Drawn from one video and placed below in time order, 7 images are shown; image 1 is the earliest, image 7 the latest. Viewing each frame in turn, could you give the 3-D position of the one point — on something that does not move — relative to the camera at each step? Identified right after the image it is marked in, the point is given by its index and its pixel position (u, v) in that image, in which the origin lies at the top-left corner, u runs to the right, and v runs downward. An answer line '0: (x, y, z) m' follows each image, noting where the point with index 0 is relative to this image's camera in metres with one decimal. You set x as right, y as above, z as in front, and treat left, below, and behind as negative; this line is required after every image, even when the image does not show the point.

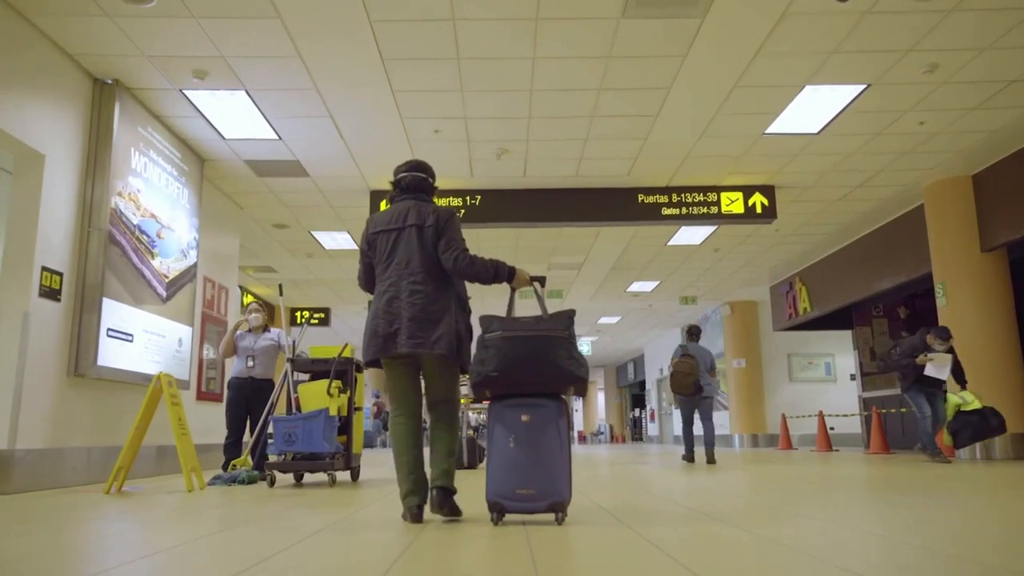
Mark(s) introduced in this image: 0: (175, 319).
0: (-2.3, -0.2, +6.5) m
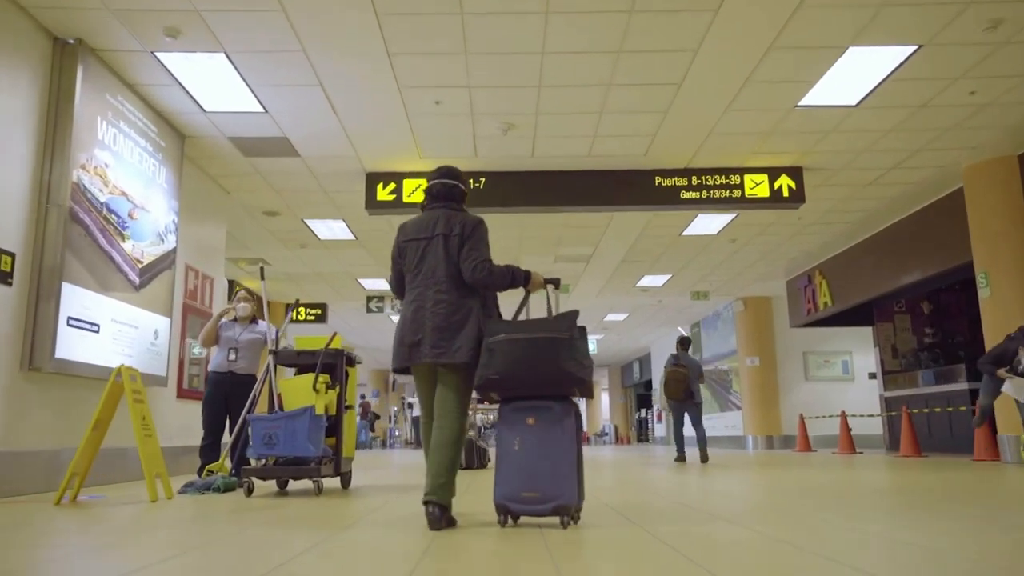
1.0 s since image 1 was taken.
0: (-2.2, -0.1, +5.9) m
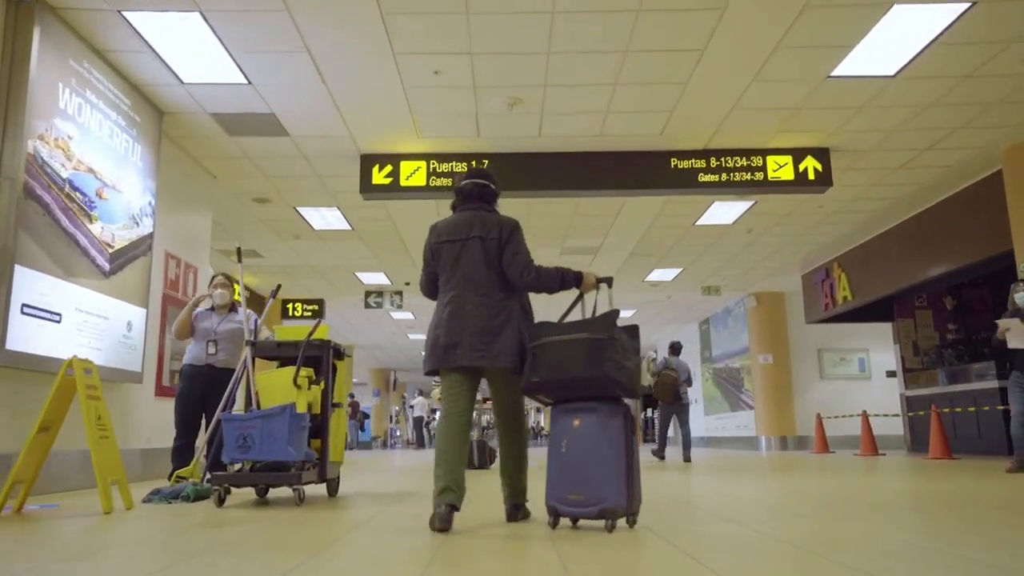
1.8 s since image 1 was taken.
0: (-2.2, -0.1, +5.4) m
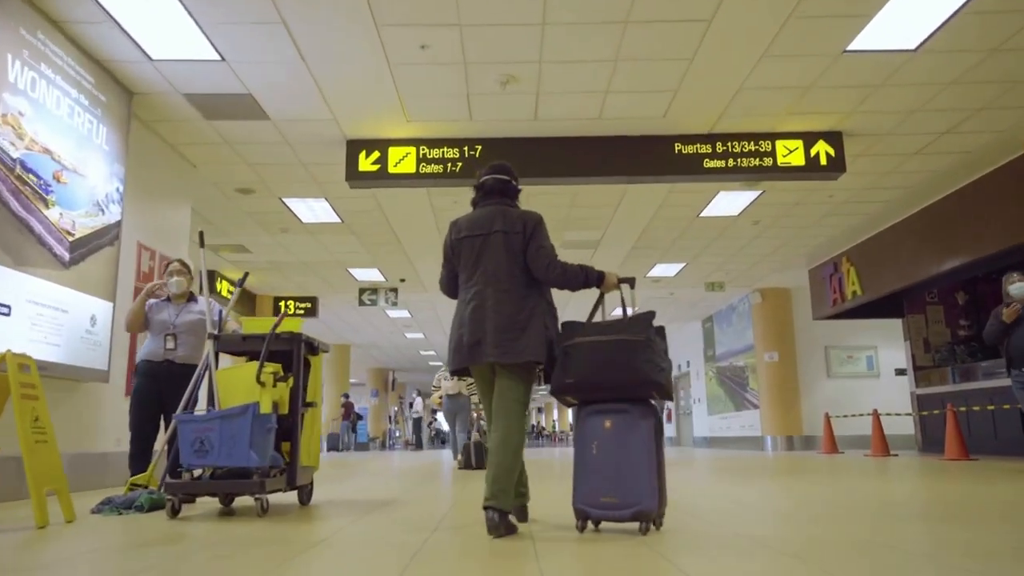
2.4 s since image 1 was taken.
0: (-2.2, 0.0, +5.0) m
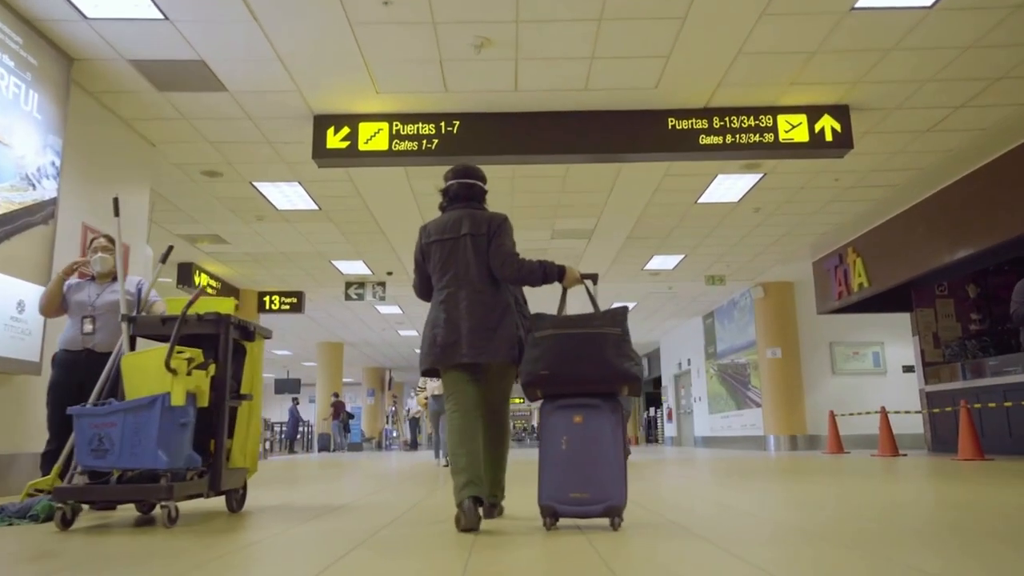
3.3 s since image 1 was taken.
0: (-2.4, +0.1, +4.5) m
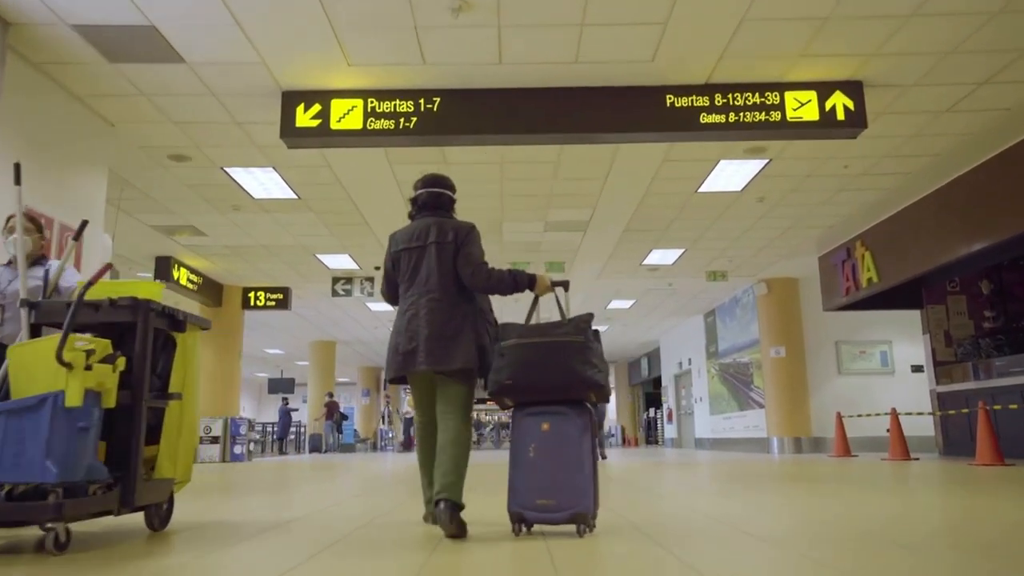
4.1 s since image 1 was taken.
0: (-2.5, +0.1, +4.0) m
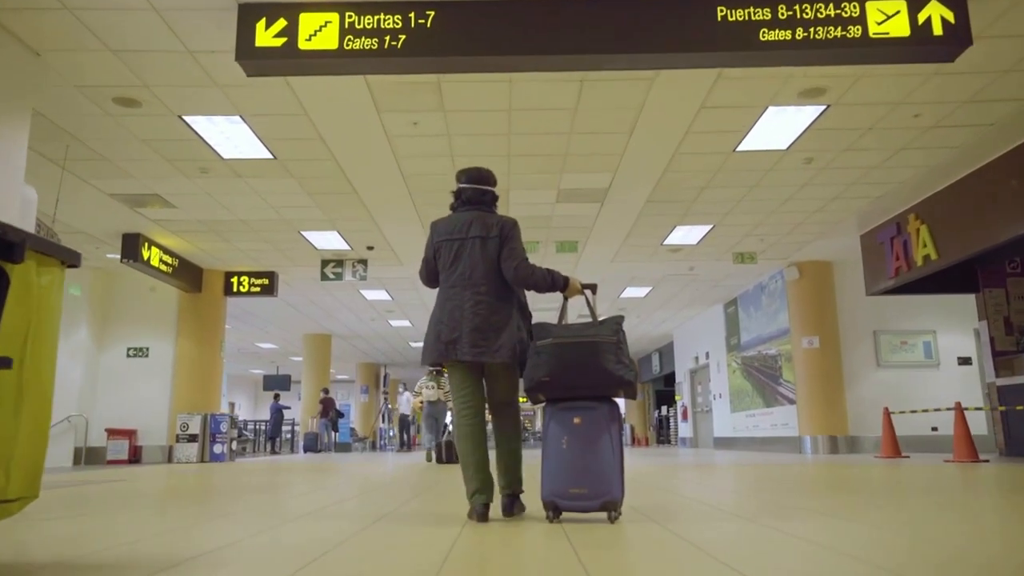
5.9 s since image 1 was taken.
0: (-2.4, +0.3, +2.9) m
